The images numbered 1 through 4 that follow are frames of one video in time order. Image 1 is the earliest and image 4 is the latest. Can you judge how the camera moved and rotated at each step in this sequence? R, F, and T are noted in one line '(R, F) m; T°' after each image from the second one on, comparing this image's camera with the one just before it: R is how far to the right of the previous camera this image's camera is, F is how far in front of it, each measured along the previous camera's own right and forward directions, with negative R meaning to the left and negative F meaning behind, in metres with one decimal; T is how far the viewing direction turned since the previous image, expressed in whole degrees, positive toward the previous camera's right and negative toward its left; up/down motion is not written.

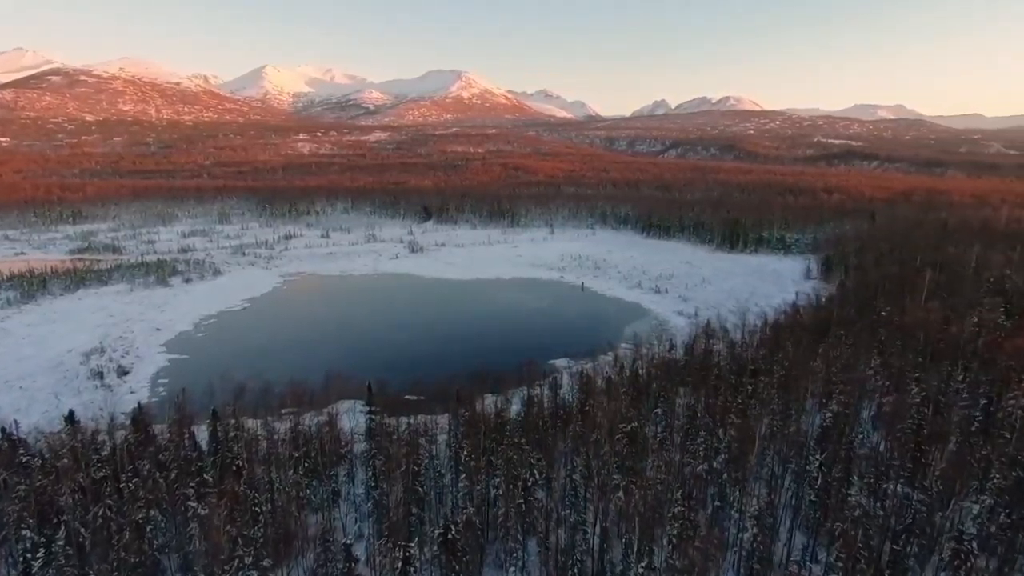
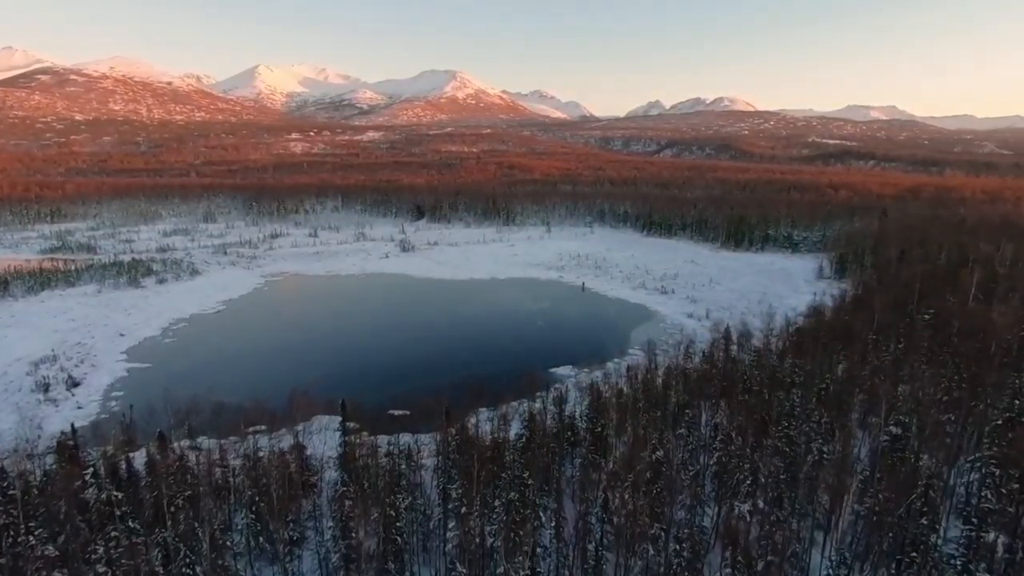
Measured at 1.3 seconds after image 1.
(-0.1, +2.7) m; +1°
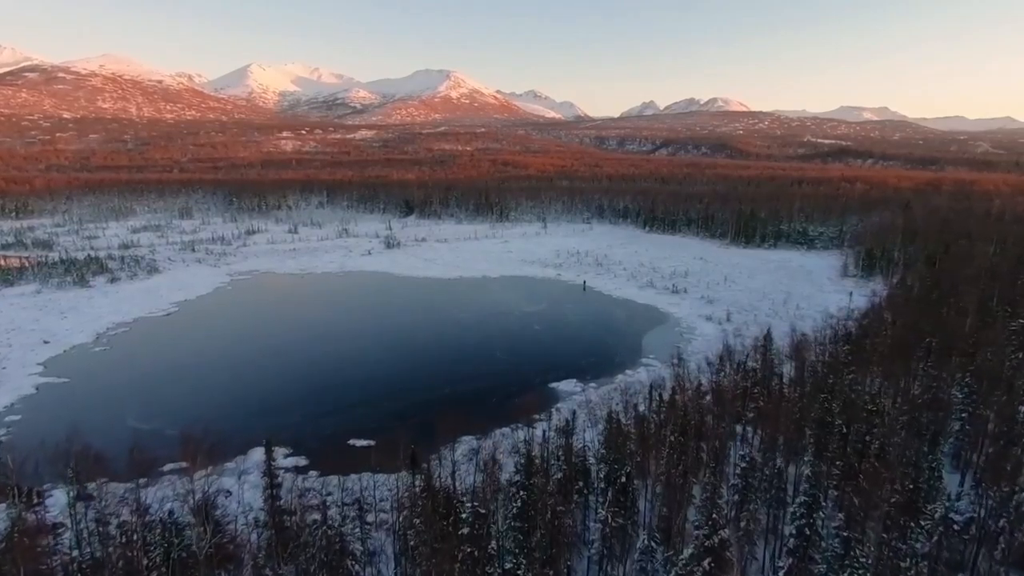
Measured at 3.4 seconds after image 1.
(+0.1, +4.3) m; +1°
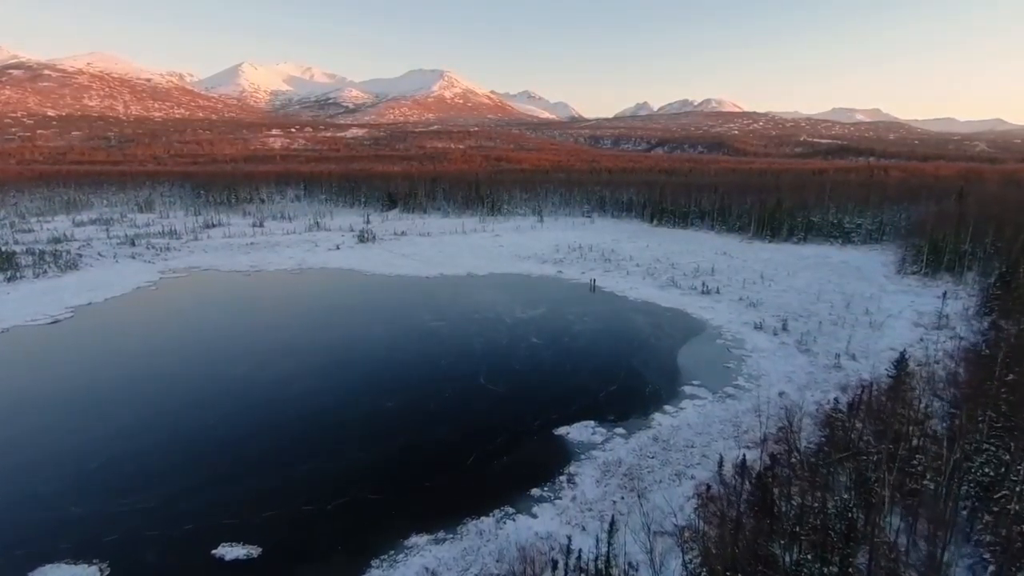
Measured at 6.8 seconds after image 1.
(+0.2, +6.9) m; +1°
